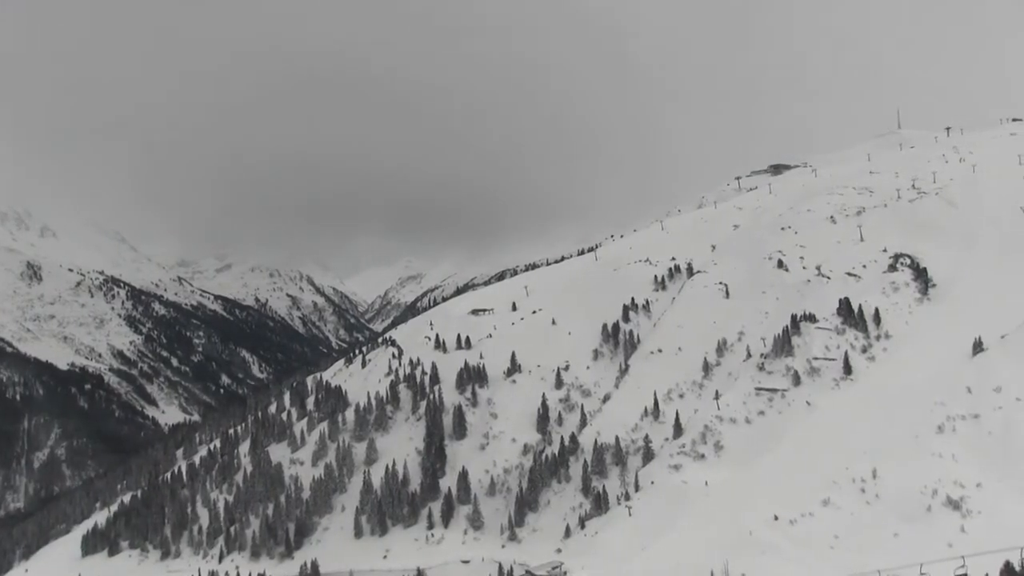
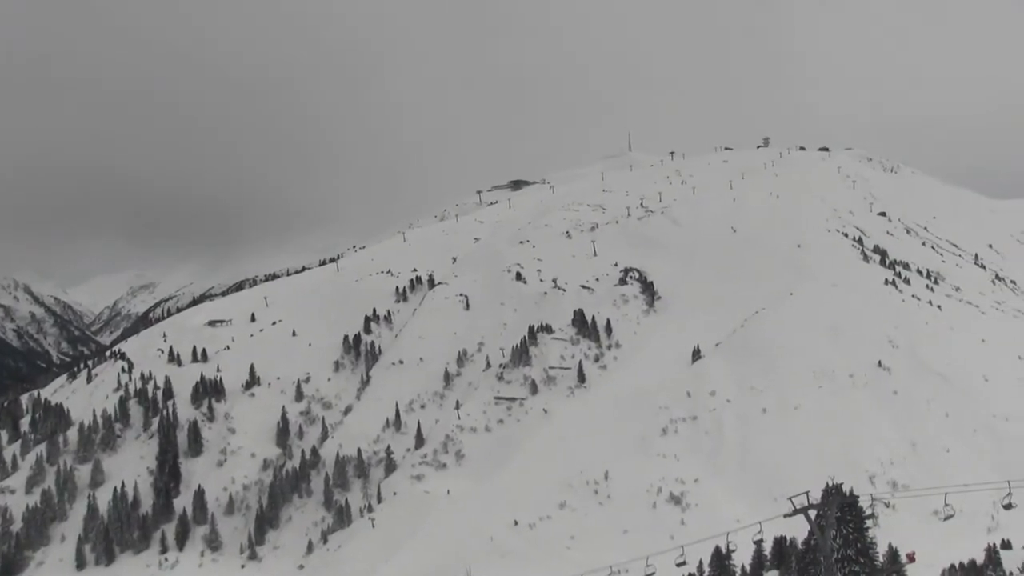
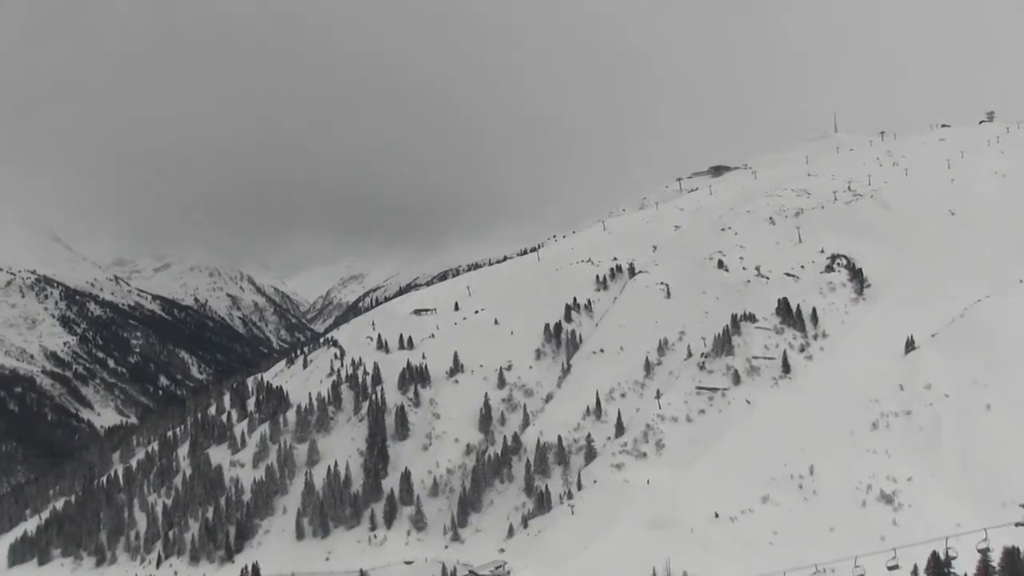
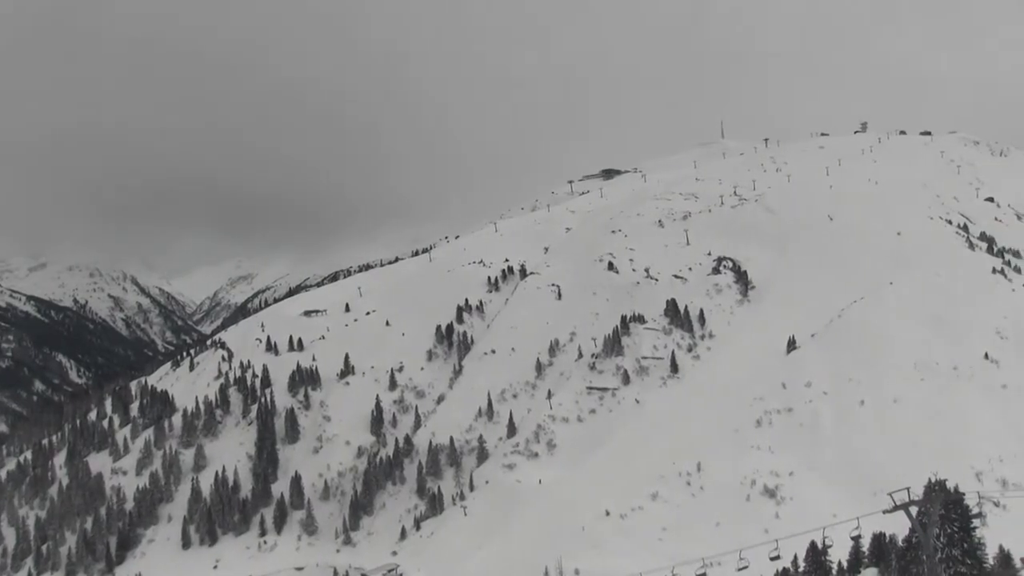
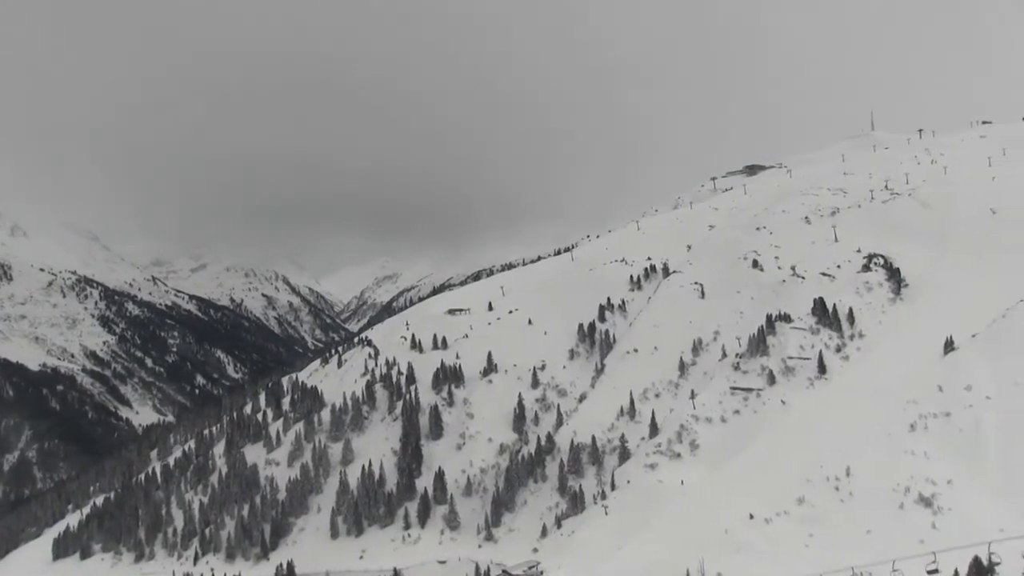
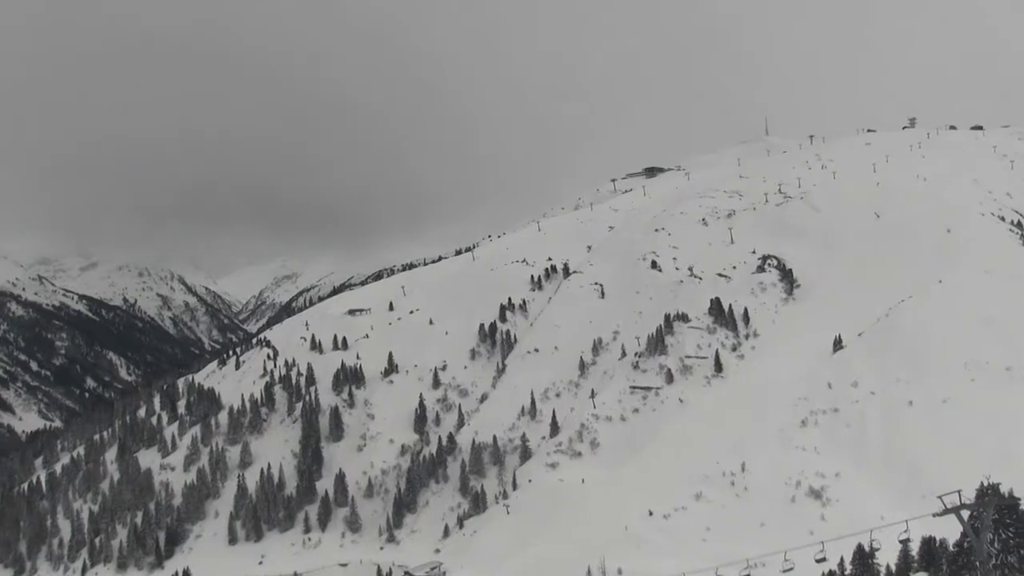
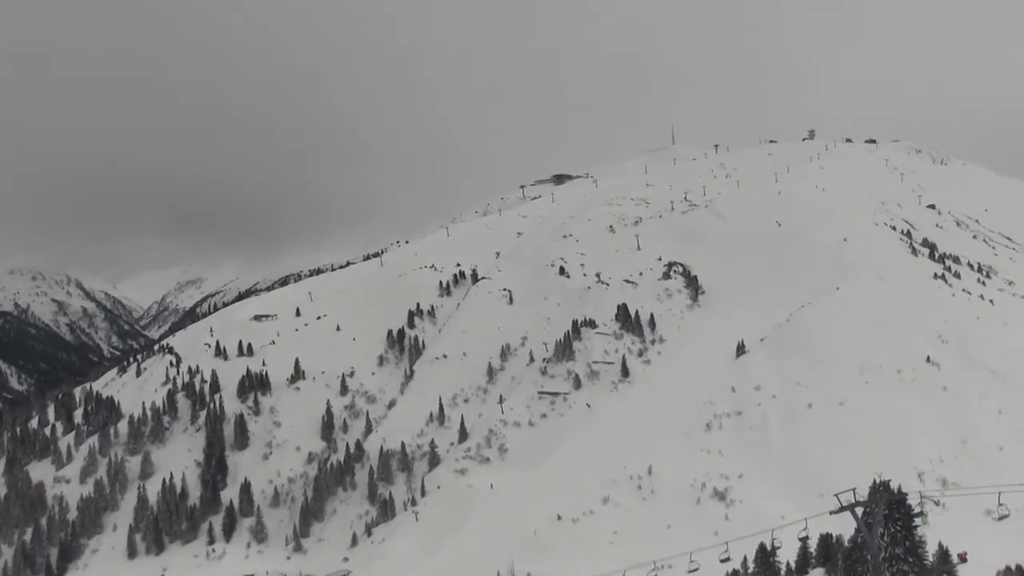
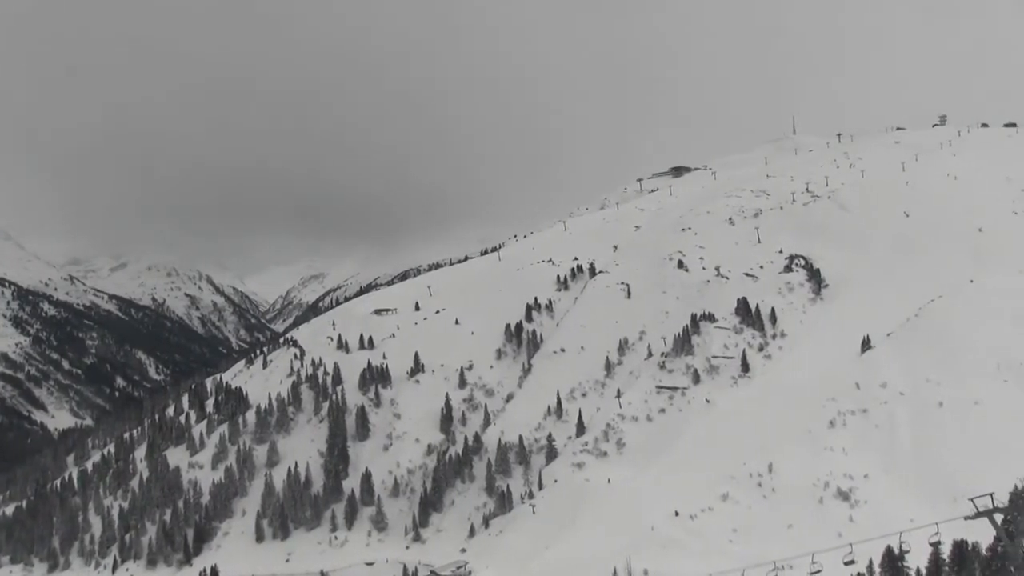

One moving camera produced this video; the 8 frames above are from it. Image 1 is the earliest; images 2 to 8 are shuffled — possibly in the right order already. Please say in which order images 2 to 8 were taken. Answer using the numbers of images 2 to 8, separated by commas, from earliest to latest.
5, 3, 8, 6, 4, 7, 2
